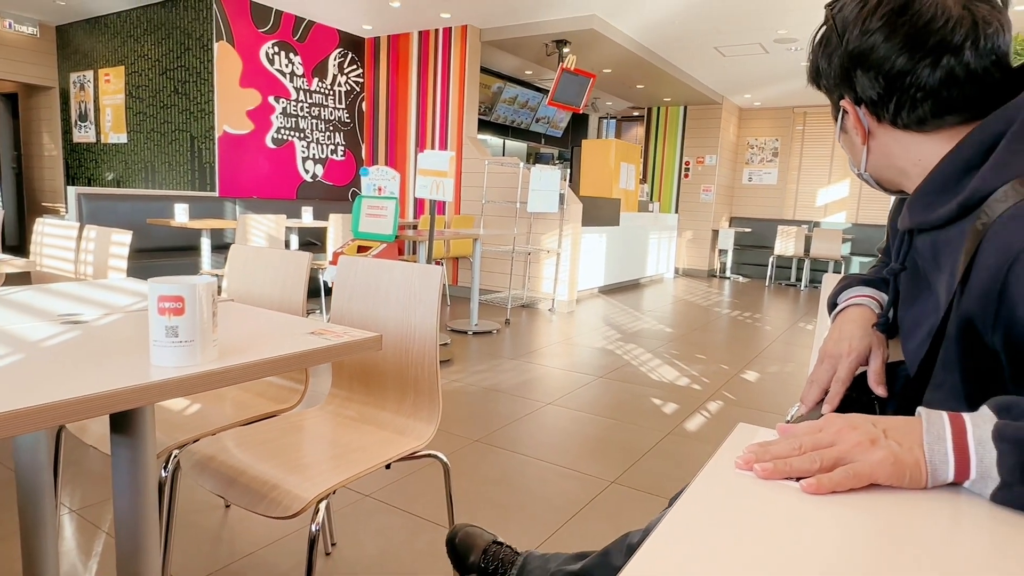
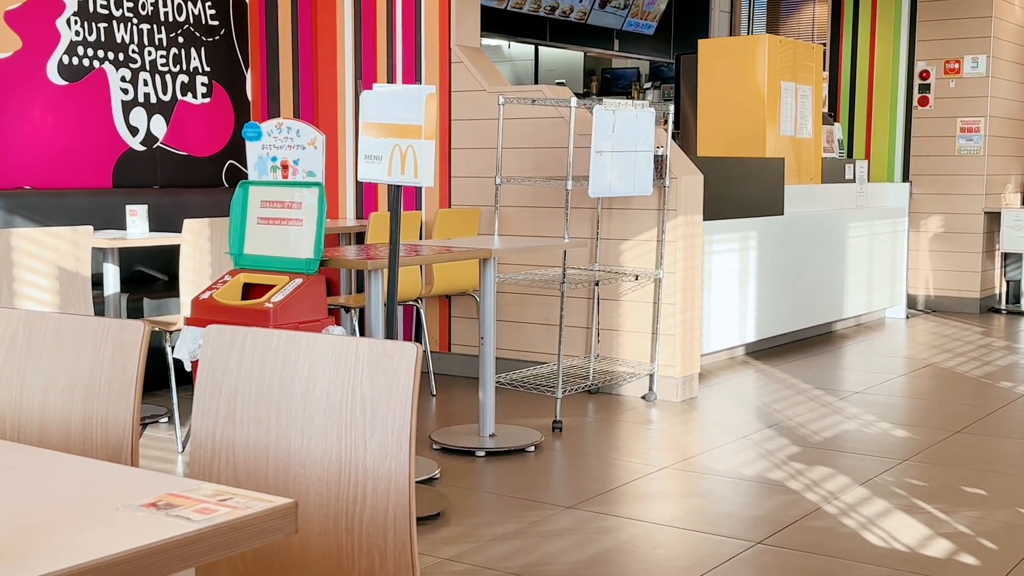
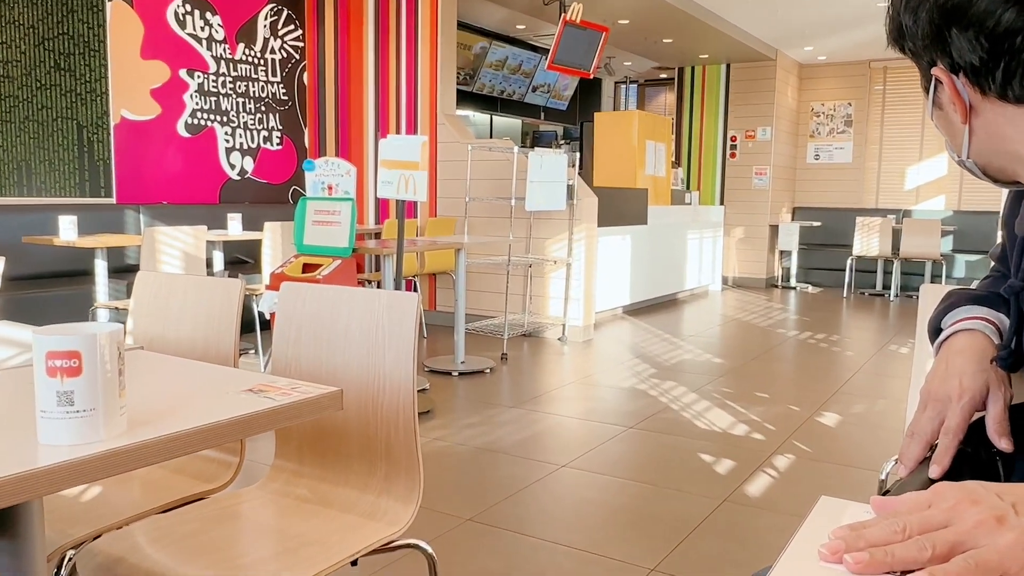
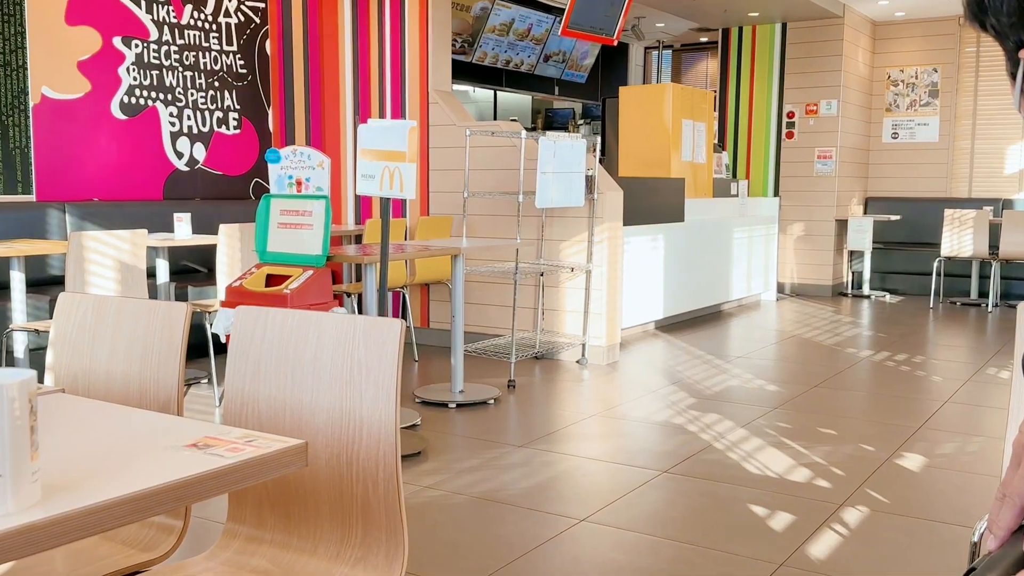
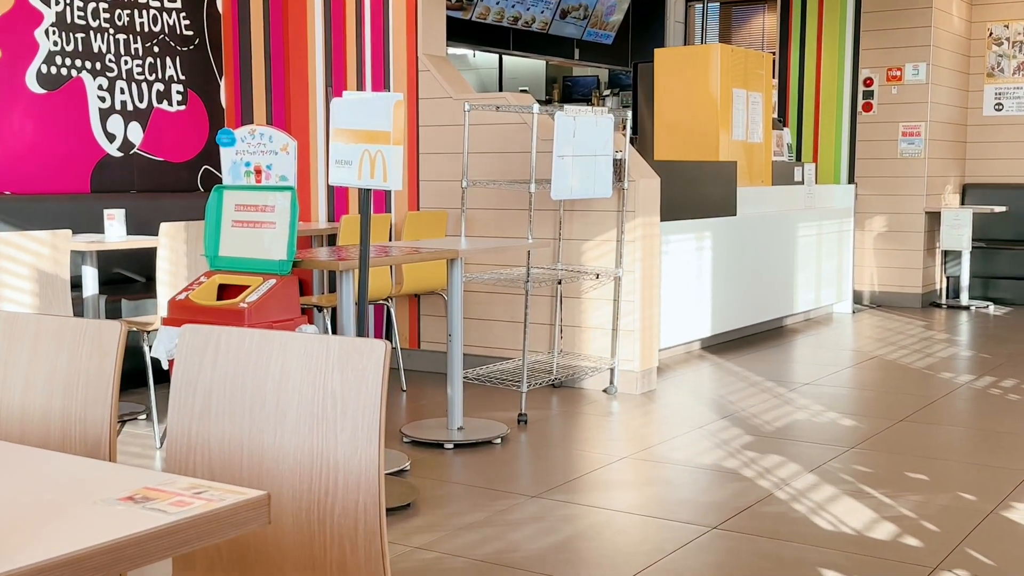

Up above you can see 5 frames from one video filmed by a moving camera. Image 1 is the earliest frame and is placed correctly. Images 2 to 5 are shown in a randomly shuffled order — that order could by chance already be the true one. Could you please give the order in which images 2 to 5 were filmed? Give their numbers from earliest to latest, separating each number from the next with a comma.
3, 4, 5, 2
